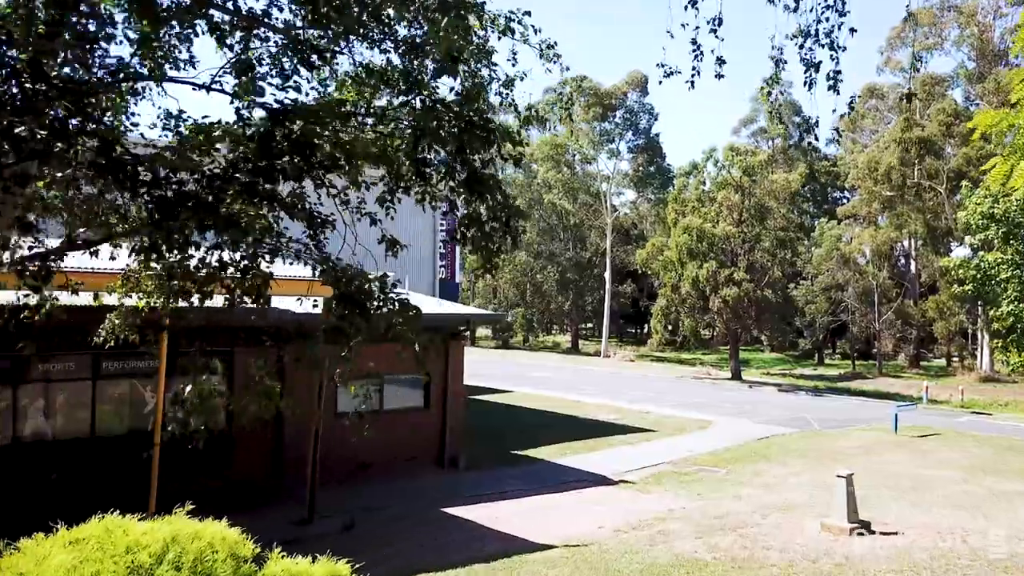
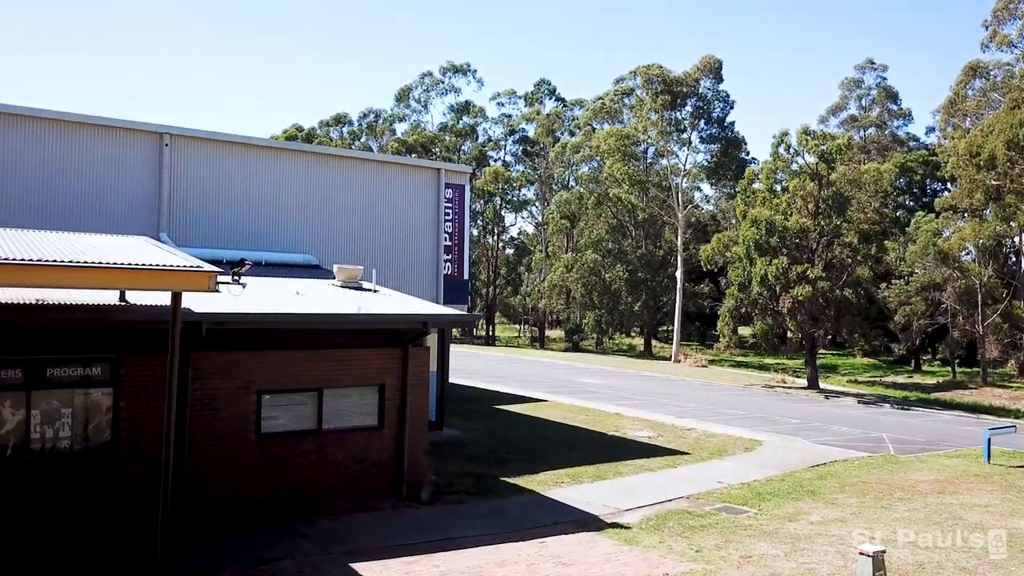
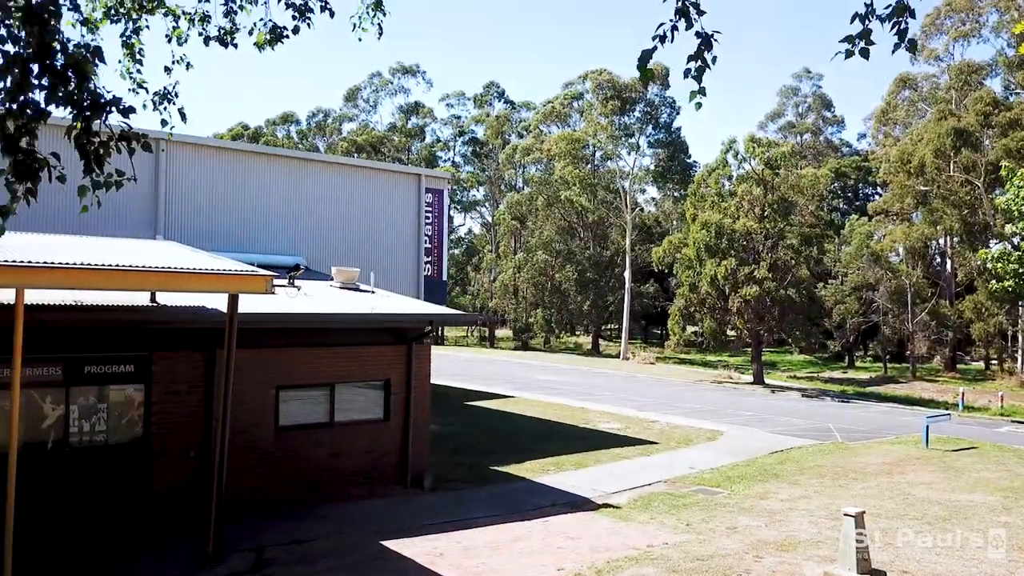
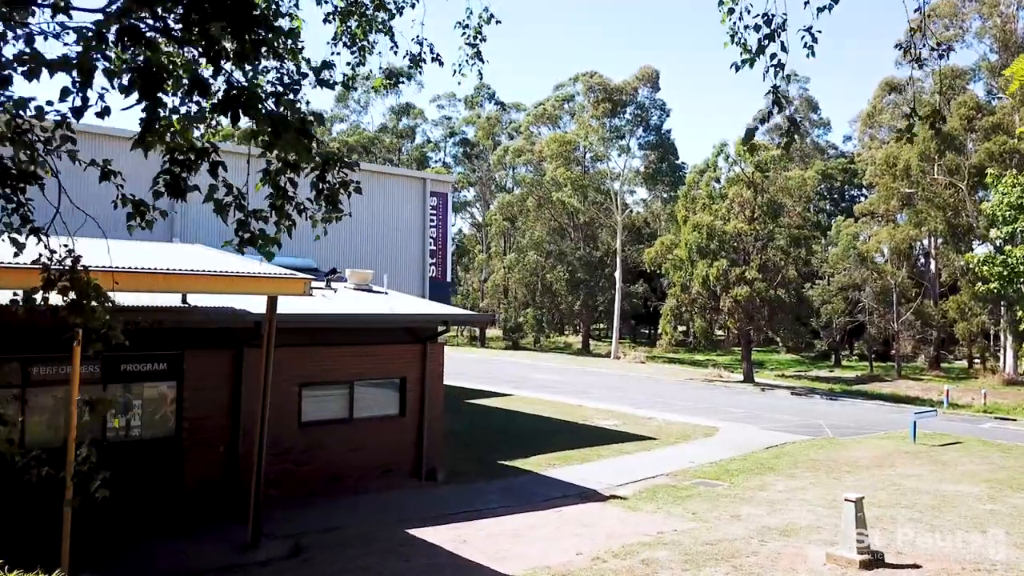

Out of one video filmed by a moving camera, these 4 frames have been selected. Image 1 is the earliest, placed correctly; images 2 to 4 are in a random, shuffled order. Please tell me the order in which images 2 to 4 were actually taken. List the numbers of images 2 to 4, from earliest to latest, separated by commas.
4, 3, 2
